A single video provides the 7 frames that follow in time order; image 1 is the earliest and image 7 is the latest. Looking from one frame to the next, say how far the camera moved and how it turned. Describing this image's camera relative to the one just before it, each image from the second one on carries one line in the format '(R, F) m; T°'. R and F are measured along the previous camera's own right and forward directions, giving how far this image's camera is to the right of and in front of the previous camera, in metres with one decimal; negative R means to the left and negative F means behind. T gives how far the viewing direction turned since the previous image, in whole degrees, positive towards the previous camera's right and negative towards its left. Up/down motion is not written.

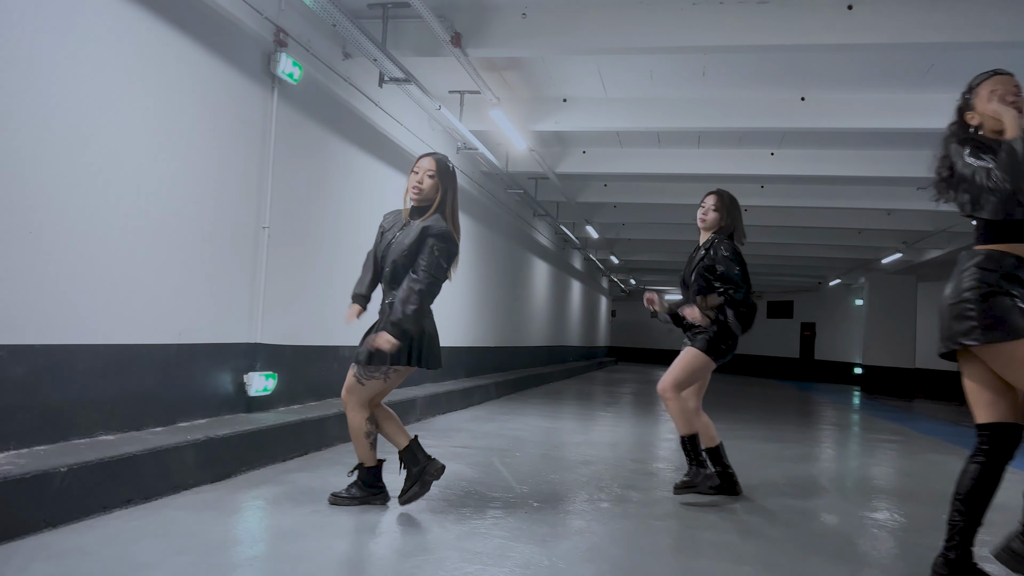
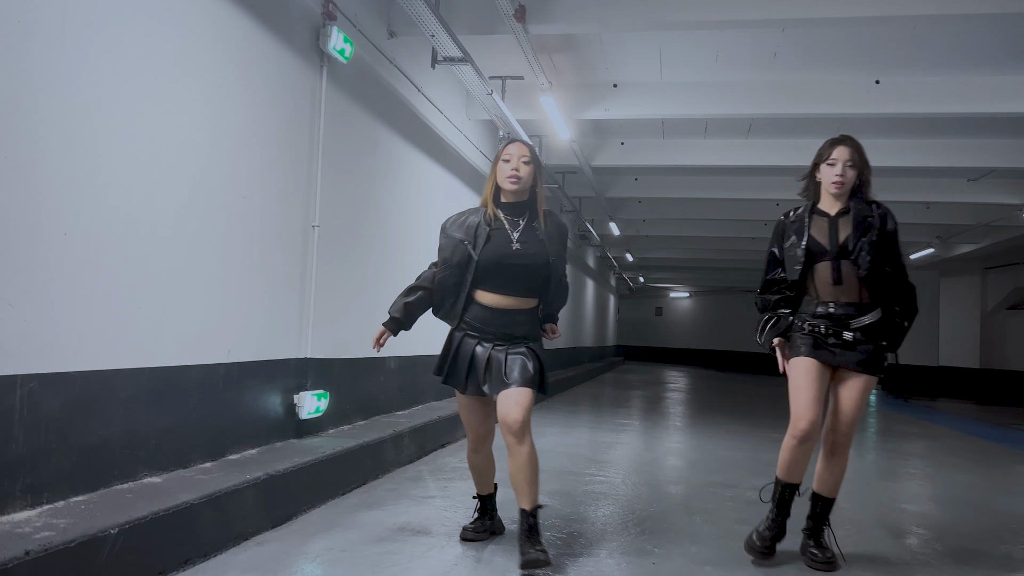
(-0.4, +0.4) m; +1°
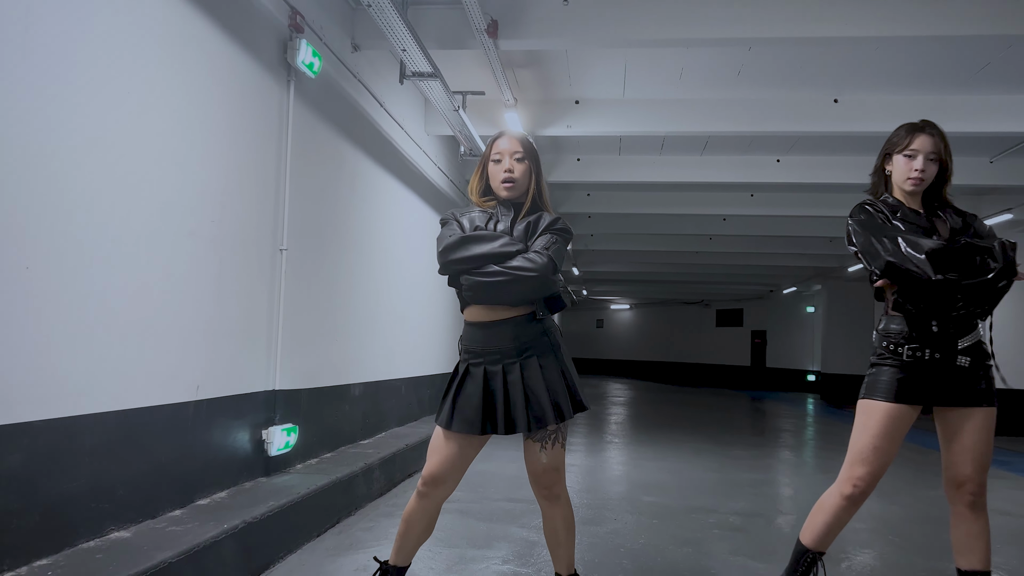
(-0.2, +0.1) m; +5°
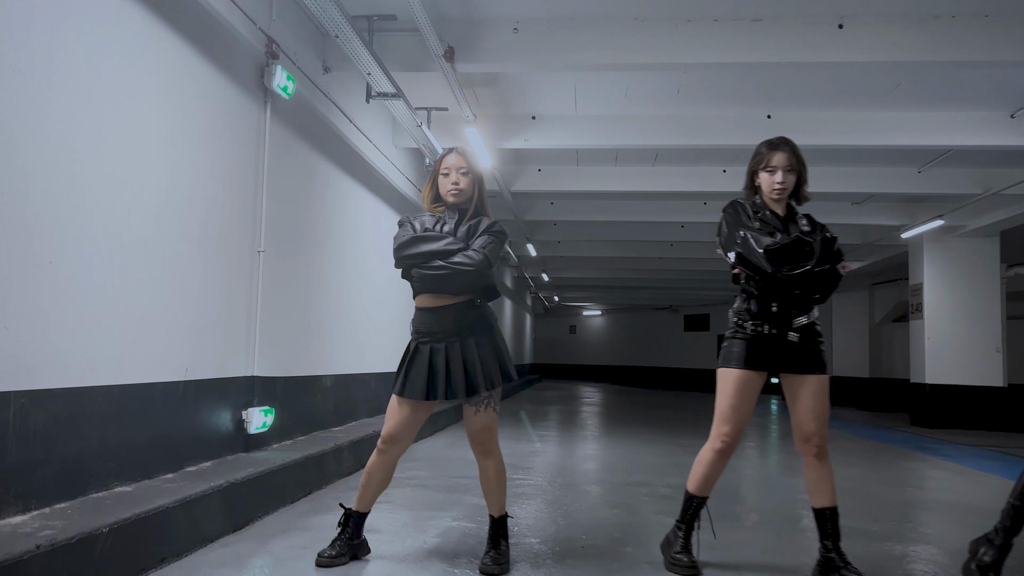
(+0.1, -0.4) m; +2°
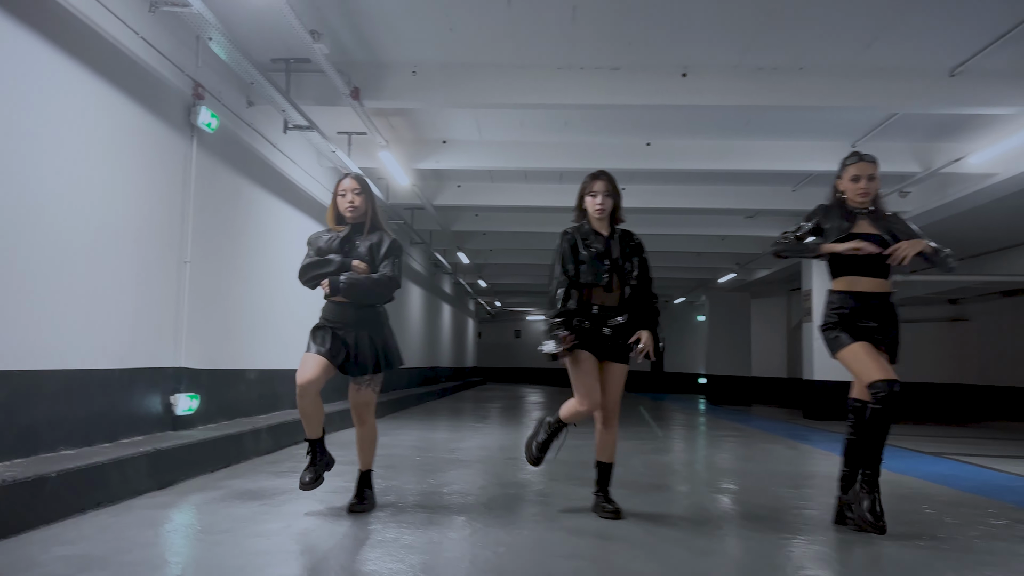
(+0.3, -0.7) m; +3°
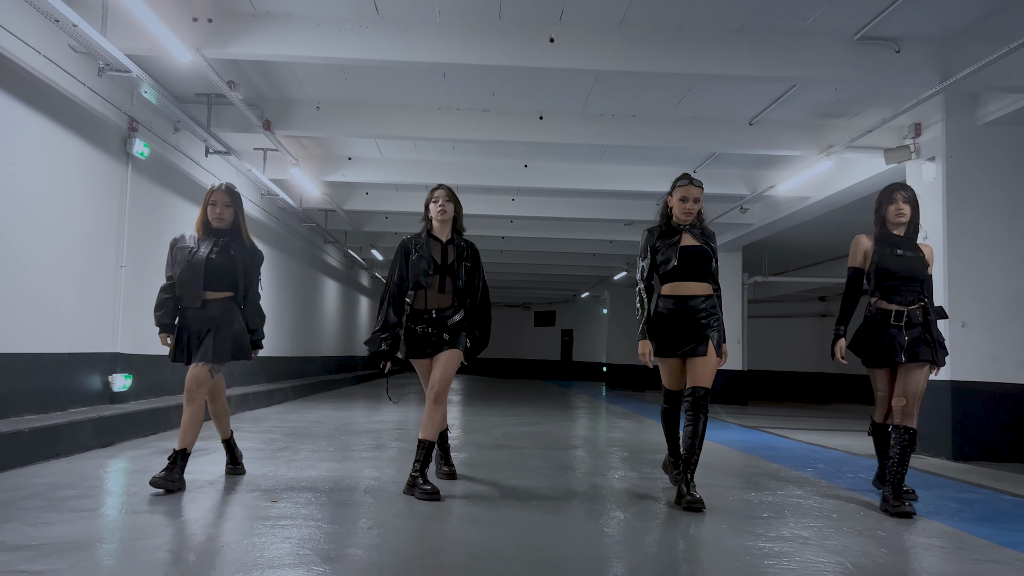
(+0.3, -1.0) m; +5°
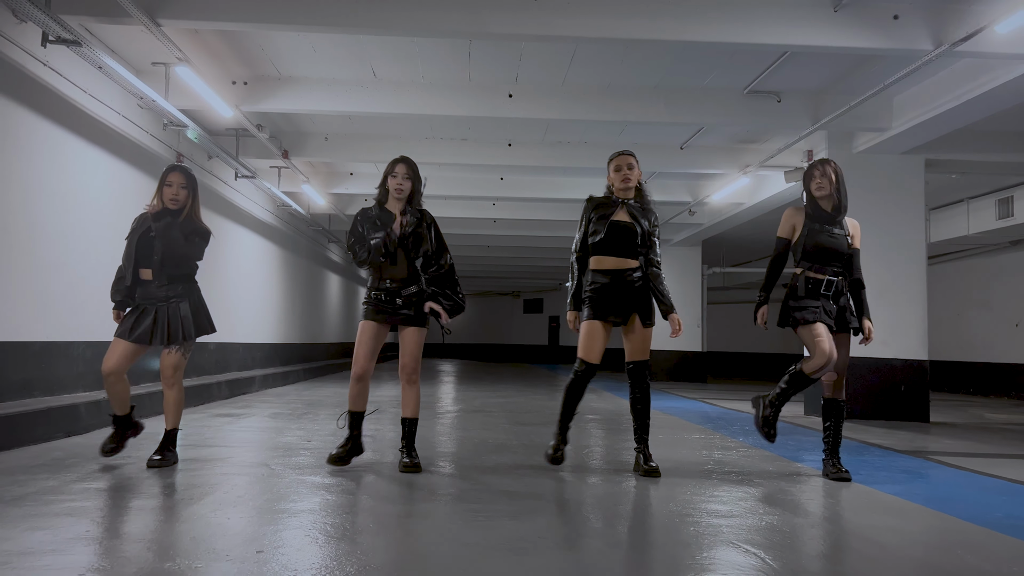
(+0.2, -1.3) m; 0°
